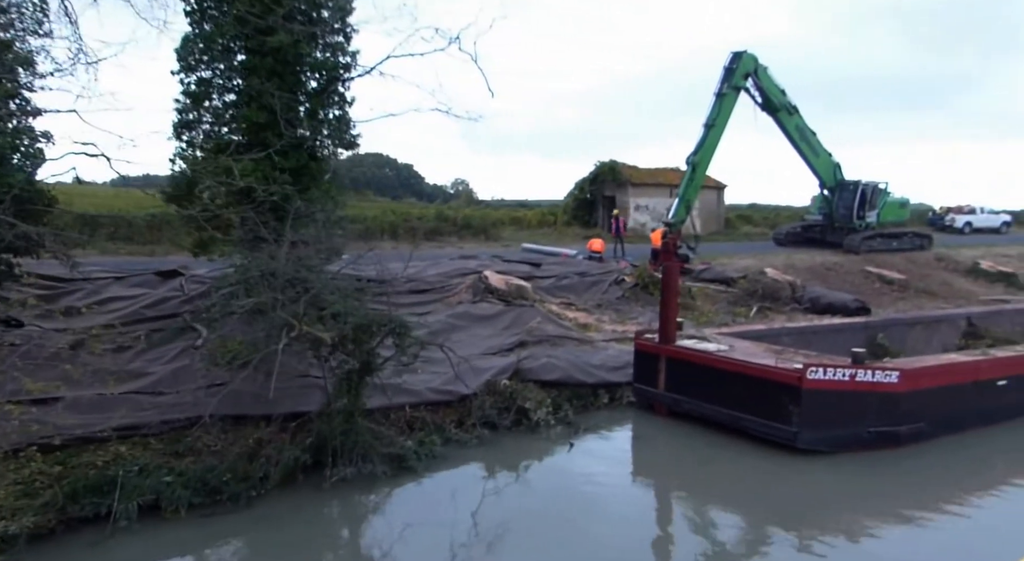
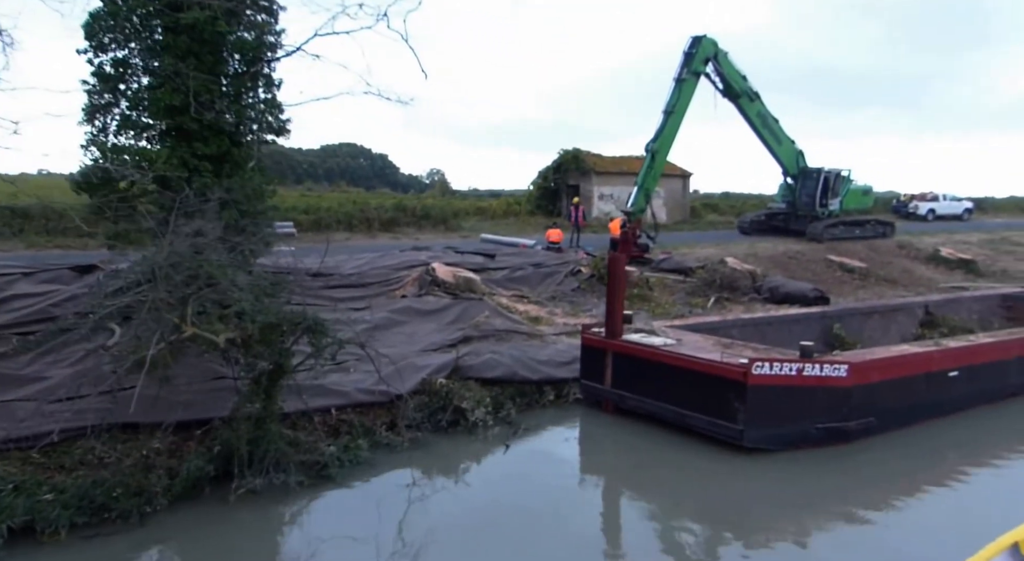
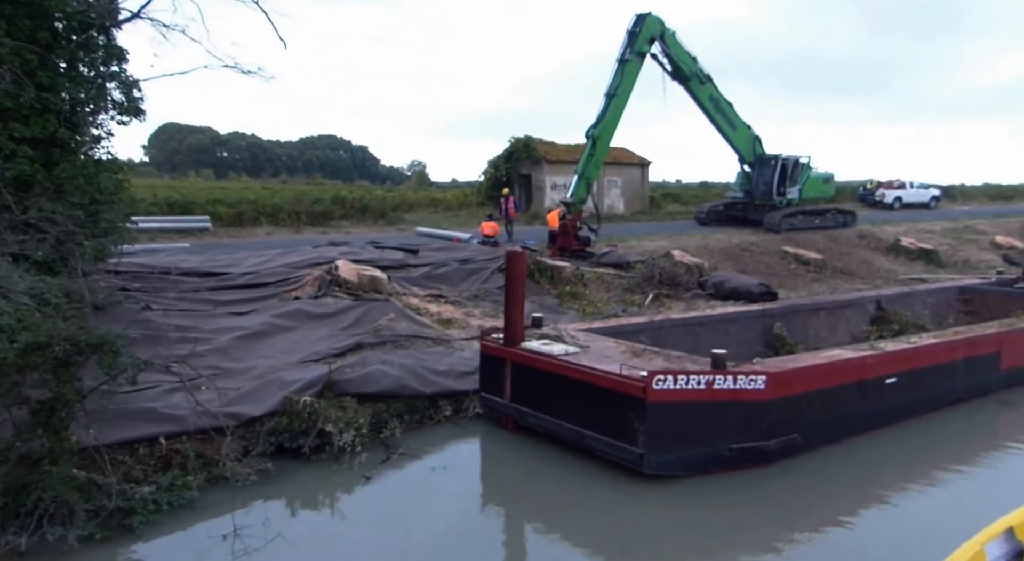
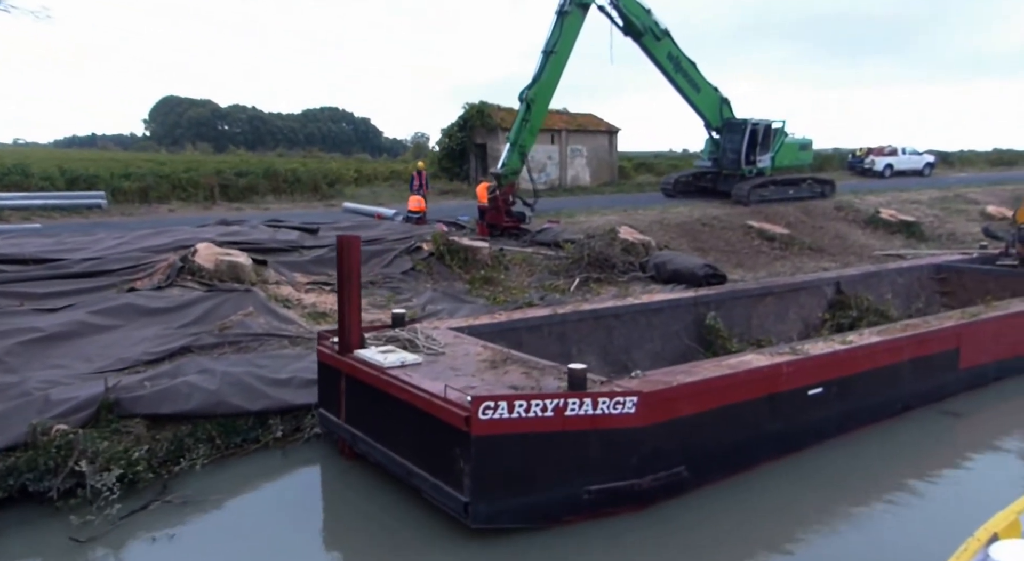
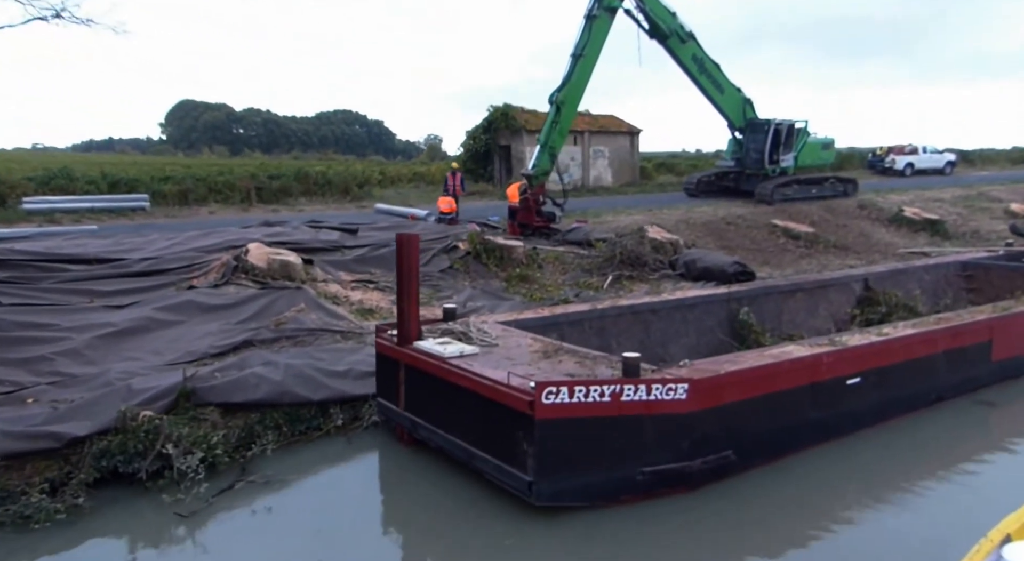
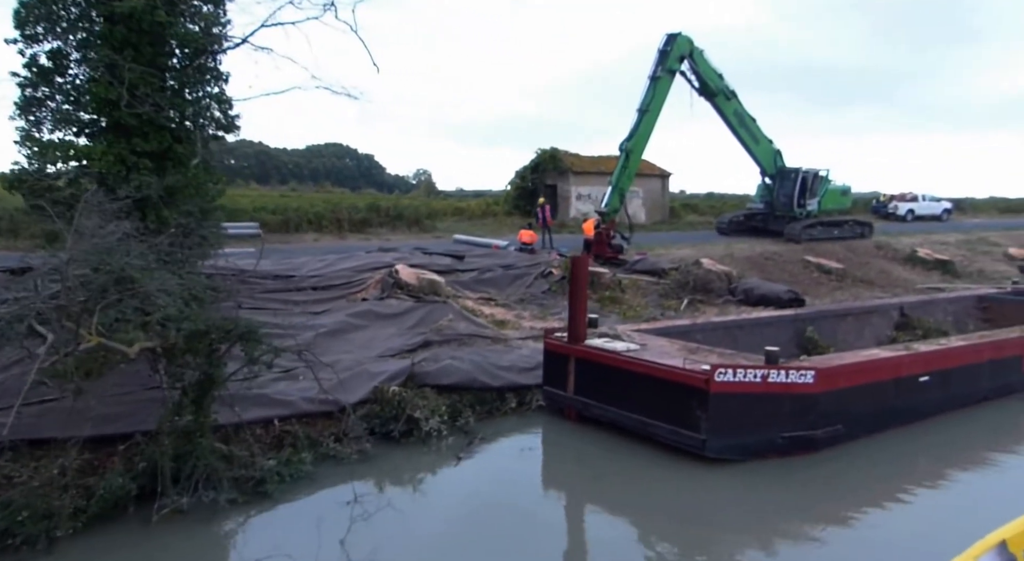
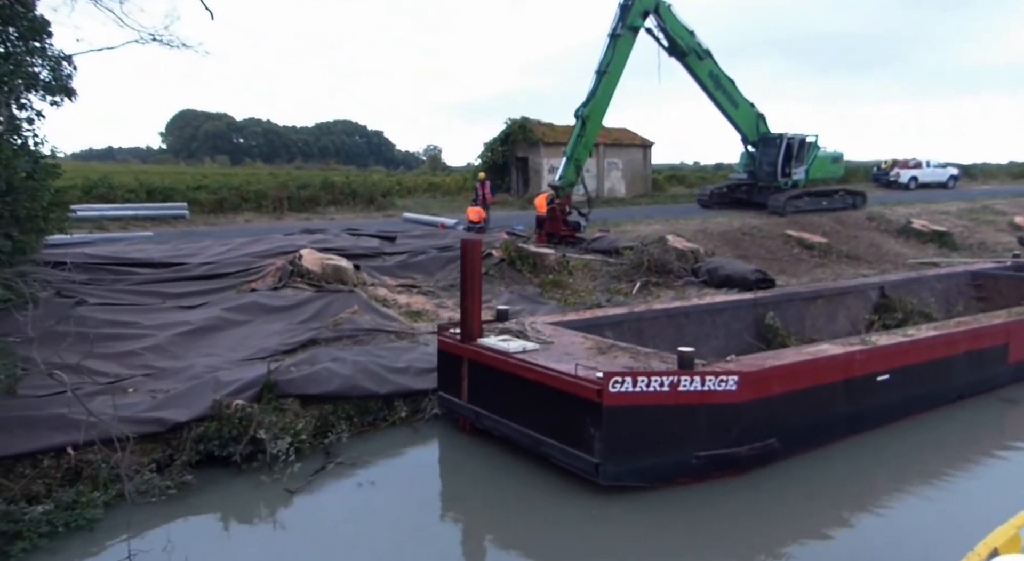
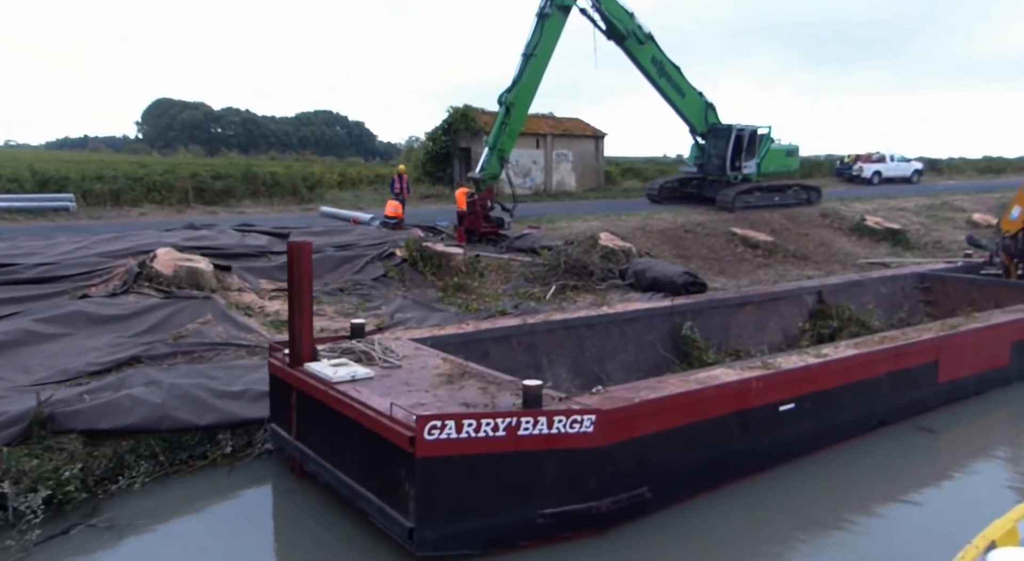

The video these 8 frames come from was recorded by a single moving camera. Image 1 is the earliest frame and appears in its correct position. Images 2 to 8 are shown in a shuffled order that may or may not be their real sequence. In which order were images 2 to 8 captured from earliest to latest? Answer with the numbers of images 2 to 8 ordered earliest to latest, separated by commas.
2, 6, 3, 7, 5, 4, 8
